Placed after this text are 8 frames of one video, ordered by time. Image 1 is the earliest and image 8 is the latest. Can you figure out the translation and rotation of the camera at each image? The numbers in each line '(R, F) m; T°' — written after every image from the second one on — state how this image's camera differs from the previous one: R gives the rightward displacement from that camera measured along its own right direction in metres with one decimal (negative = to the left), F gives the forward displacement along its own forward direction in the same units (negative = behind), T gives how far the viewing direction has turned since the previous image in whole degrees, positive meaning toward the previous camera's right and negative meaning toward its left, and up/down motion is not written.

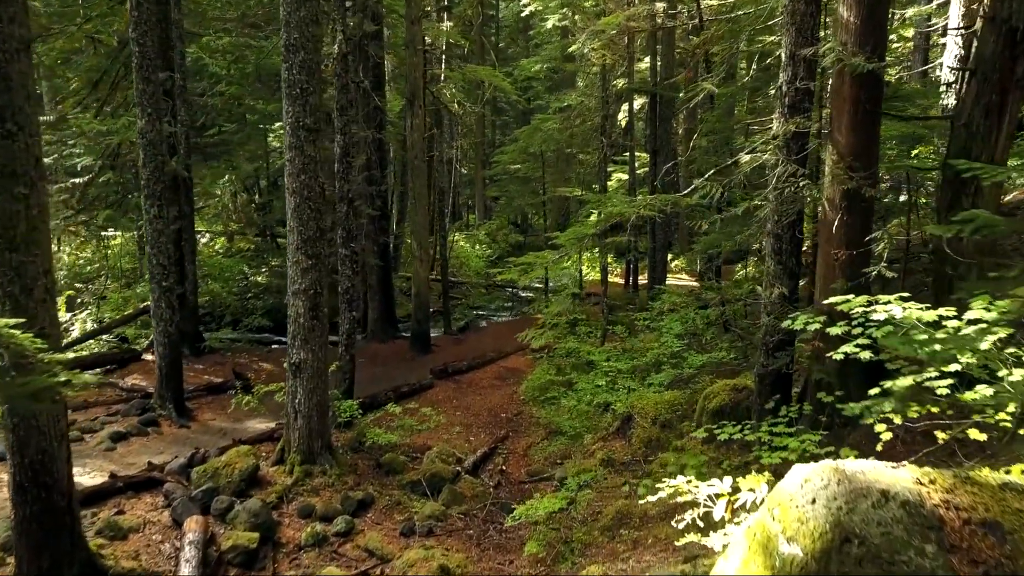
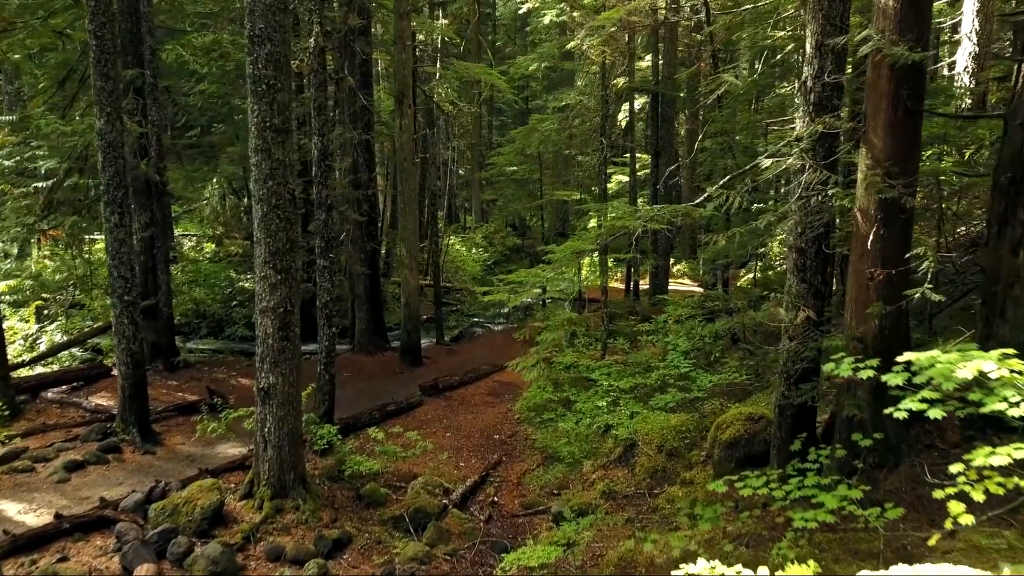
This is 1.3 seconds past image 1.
(+0.1, +0.8) m; 0°
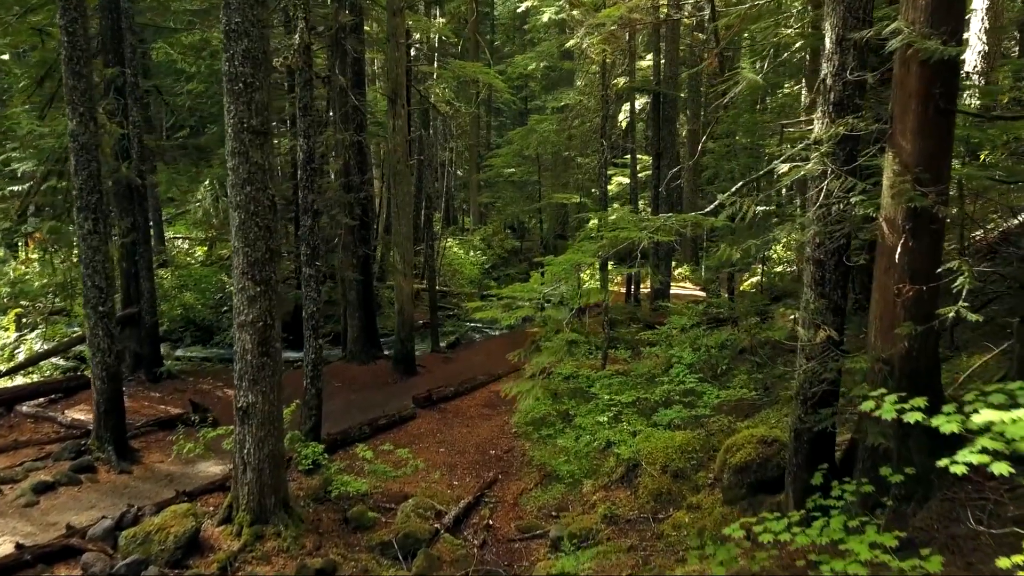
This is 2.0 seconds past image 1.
(+0.1, +0.5) m; 0°
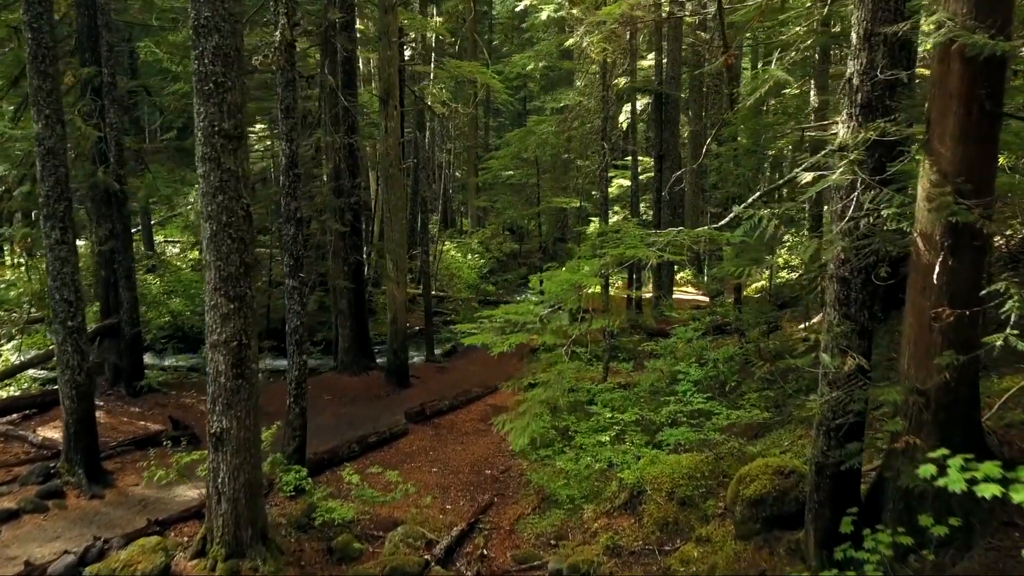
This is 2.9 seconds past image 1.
(+0.1, +0.5) m; 0°
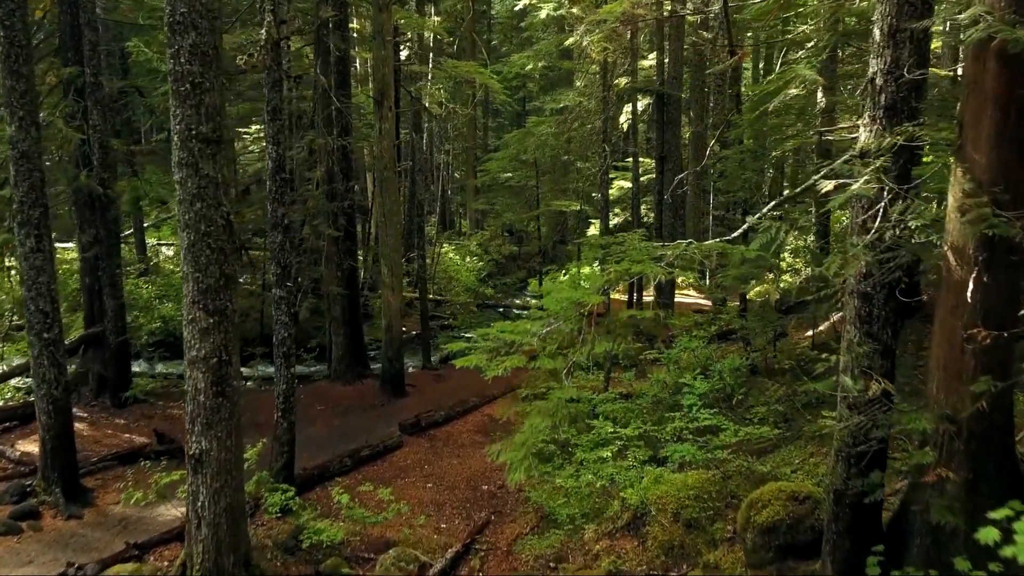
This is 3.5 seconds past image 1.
(0.0, +0.4) m; 0°
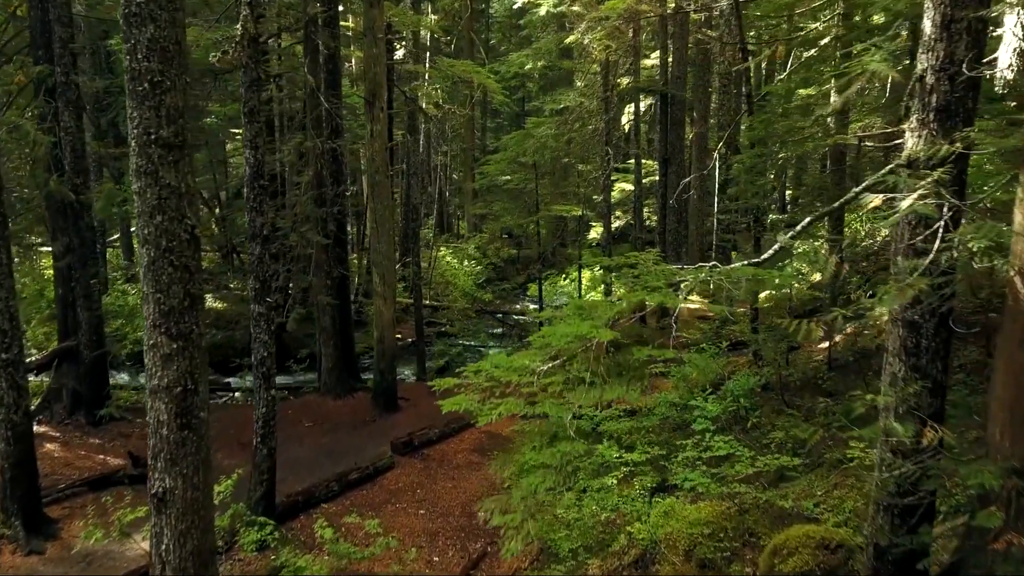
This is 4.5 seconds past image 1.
(0.0, +0.6) m; 0°
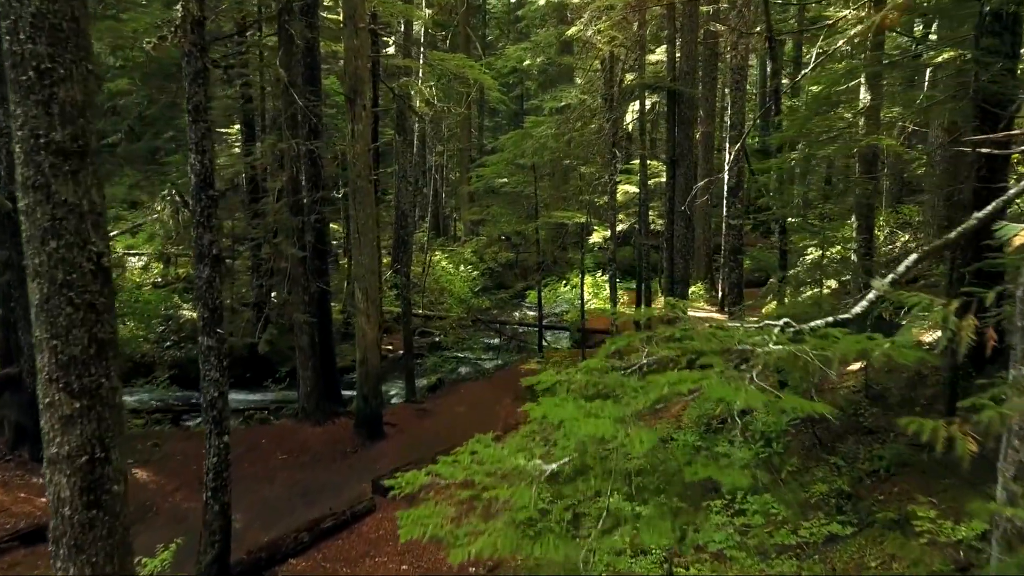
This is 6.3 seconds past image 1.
(+0.1, +1.1) m; 0°
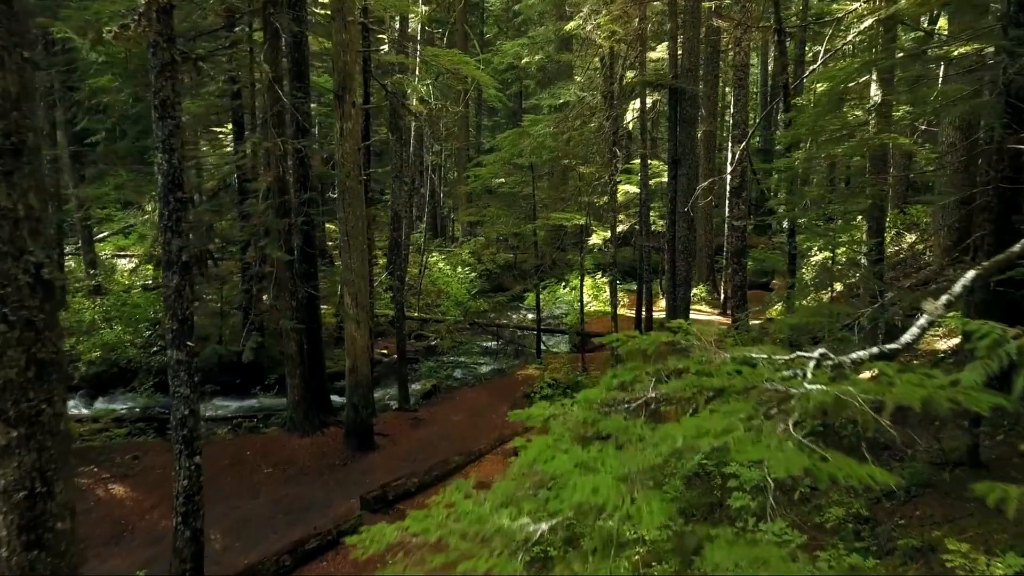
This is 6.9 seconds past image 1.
(+0.1, +0.4) m; 0°
